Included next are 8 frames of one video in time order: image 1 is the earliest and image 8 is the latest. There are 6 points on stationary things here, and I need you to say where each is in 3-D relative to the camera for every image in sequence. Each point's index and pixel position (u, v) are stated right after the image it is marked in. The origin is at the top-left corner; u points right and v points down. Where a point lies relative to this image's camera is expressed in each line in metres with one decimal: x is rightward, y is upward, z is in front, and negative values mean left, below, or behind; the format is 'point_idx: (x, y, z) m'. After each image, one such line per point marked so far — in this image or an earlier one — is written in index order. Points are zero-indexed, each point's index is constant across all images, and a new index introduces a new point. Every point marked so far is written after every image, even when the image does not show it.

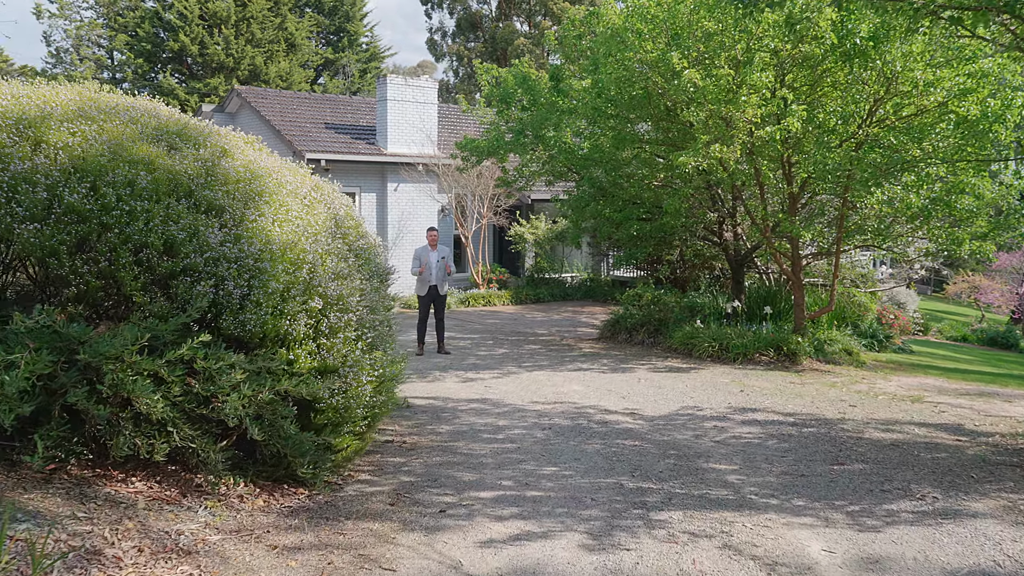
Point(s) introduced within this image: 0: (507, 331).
0: (-0.1, -0.7, +14.6) m
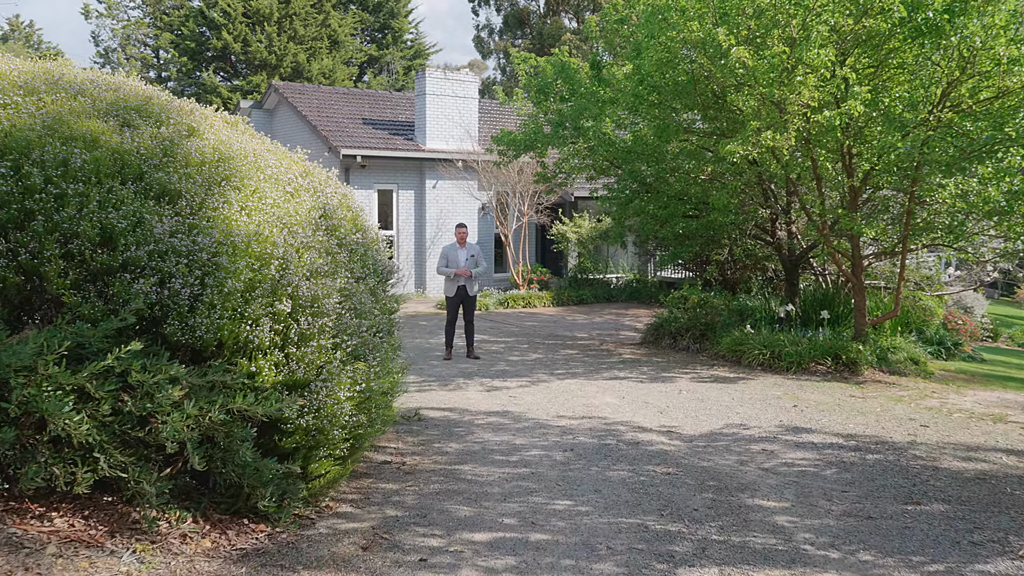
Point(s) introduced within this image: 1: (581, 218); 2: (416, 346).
0: (+0.5, -0.7, +13.8) m
1: (+1.6, +1.6, +19.5) m
2: (-1.3, -0.8, +11.8) m
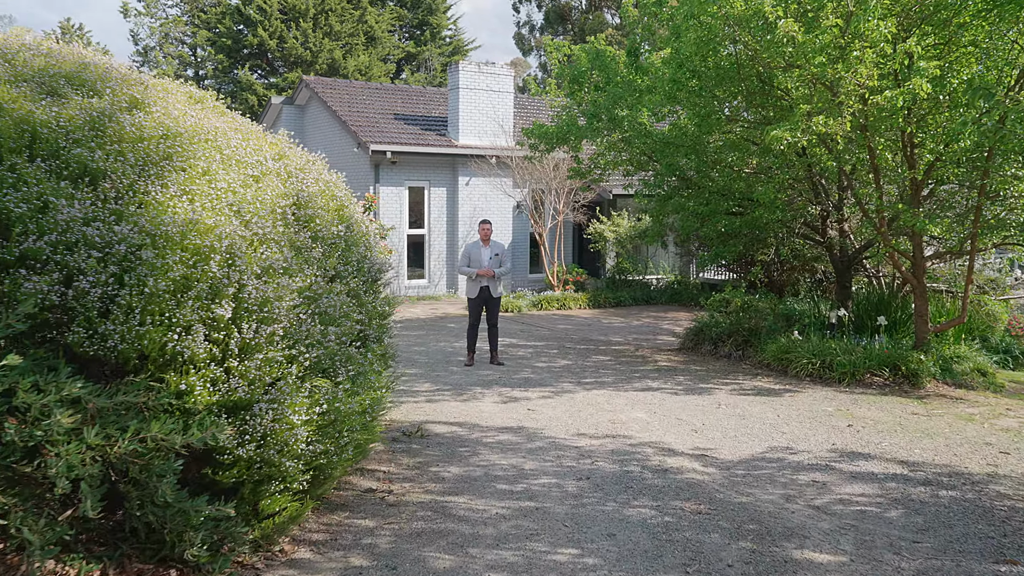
0: (+1.0, -0.8, +13.1) m
1: (+2.3, +1.5, +18.7) m
2: (-1.0, -0.8, +11.1) m
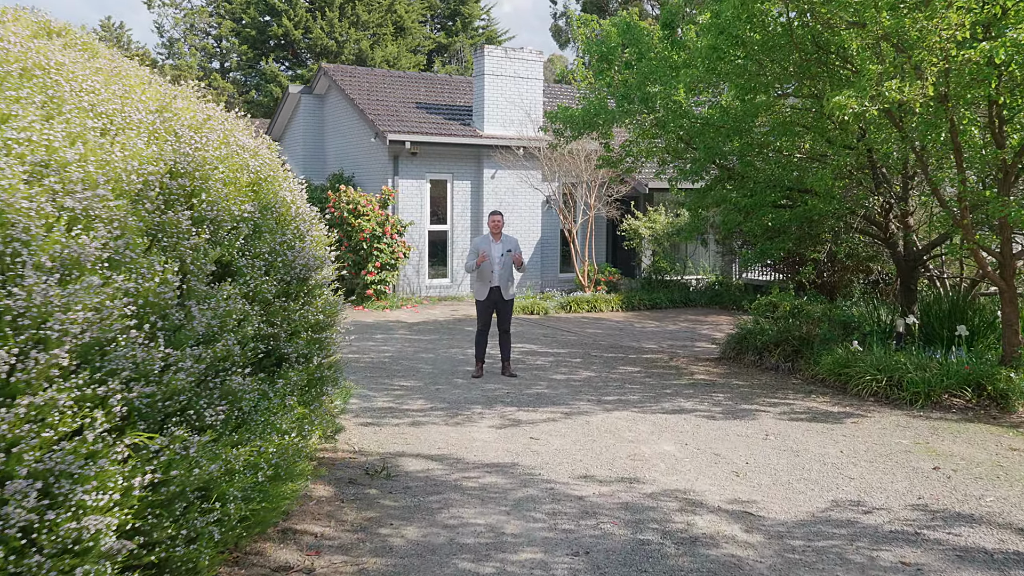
0: (+1.3, -0.8, +11.8) m
1: (+2.9, +1.5, +17.3) m
2: (-0.8, -0.8, +10.0) m
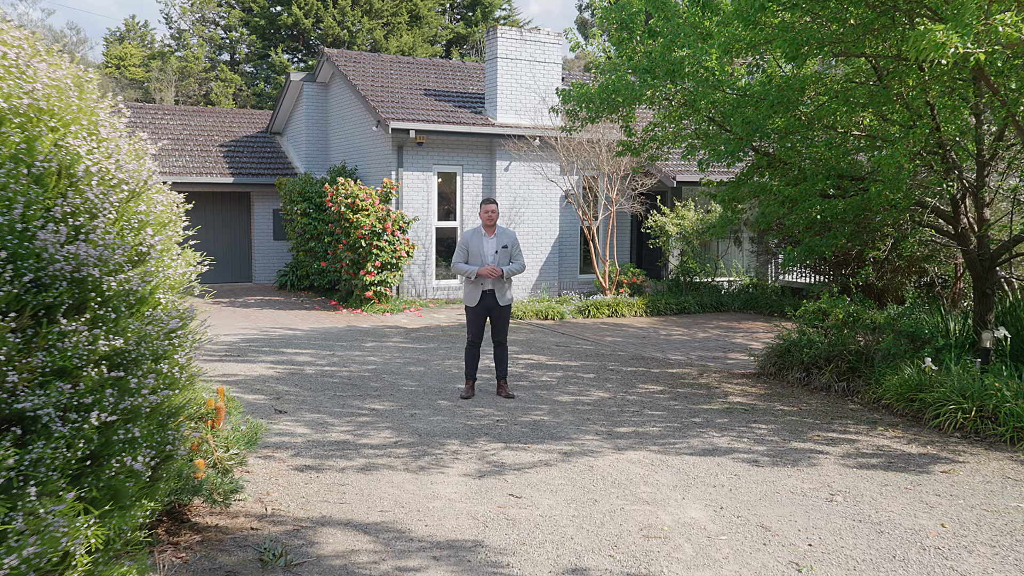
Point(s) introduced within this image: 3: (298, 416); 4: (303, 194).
0: (+1.4, -0.8, +10.4) m
1: (+3.2, +1.5, +15.8) m
2: (-0.7, -0.8, +8.6) m
3: (-1.5, -0.9, +6.2) m
4: (-3.9, +1.8, +16.0) m
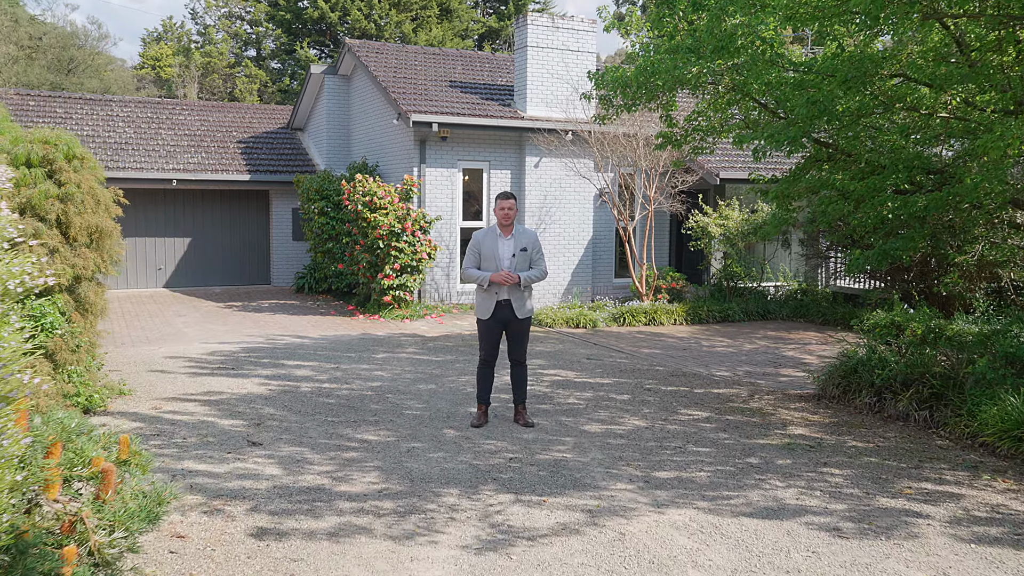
0: (+1.6, -0.9, +9.3) m
1: (+3.7, +1.4, +14.6) m
2: (-0.5, -0.9, +7.5) m
3: (-1.4, -1.0, +5.3) m
4: (-3.3, +1.7, +15.1) m
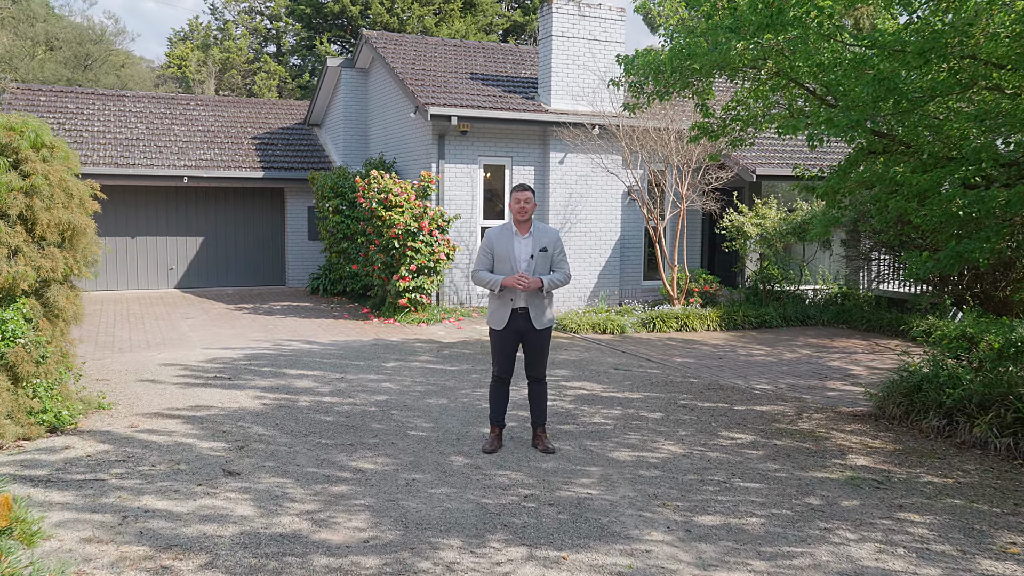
0: (+1.8, -0.9, +8.5) m
1: (+4.0, +1.3, +13.8) m
2: (-0.4, -0.9, +6.8) m
3: (-1.4, -1.0, +4.5) m
4: (-2.9, +1.7, +14.5) m
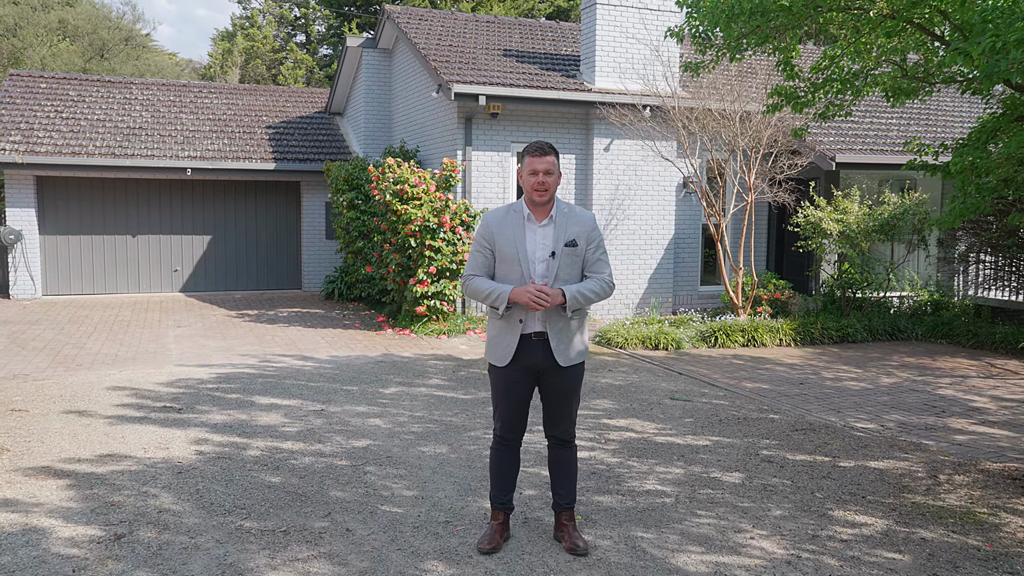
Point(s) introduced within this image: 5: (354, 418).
0: (+2.0, -1.0, +6.5) m
1: (+4.5, +1.2, +11.7) m
2: (-0.3, -1.0, +5.0) m
3: (-1.4, -1.1, +2.8) m
4: (-2.4, +1.6, +12.8) m
5: (-1.1, -0.9, +6.1) m
